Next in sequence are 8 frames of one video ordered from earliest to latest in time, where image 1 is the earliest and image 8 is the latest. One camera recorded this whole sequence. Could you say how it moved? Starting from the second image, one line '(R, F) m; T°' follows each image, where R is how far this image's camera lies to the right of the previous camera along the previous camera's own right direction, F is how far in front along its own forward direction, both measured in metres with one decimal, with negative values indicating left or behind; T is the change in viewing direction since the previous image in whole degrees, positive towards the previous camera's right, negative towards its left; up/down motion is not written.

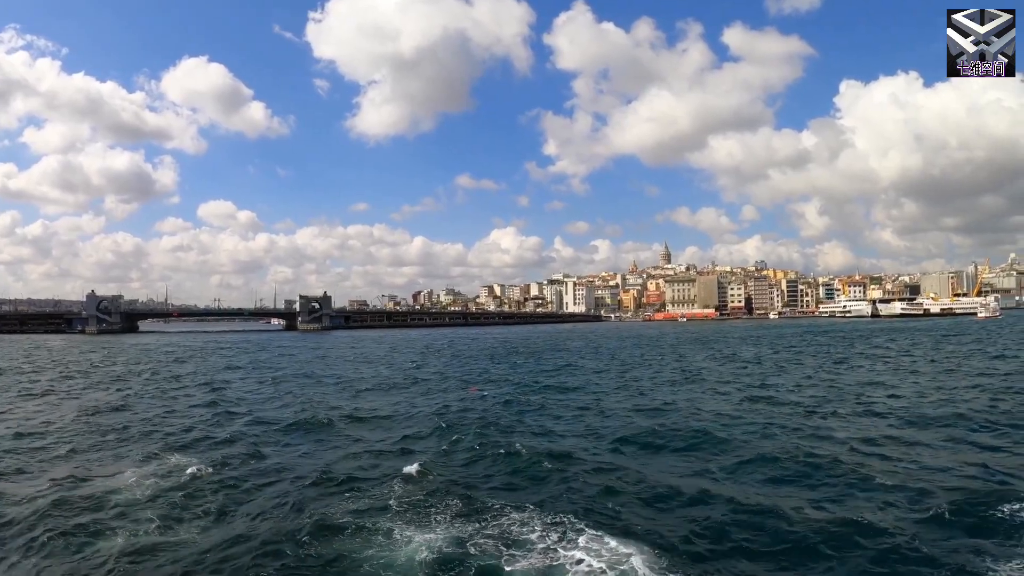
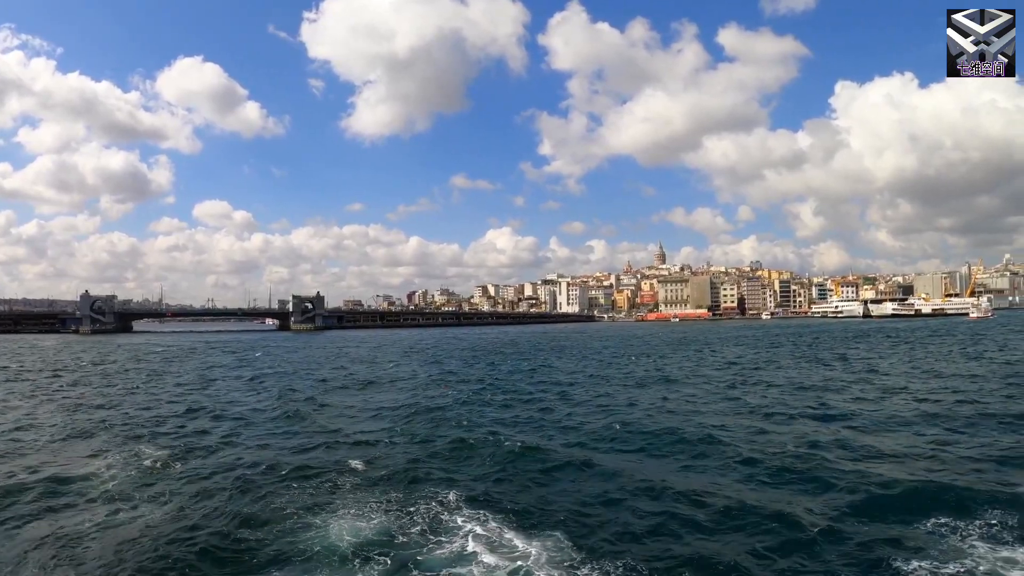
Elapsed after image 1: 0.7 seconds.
(+1.1, -0.1) m; 0°
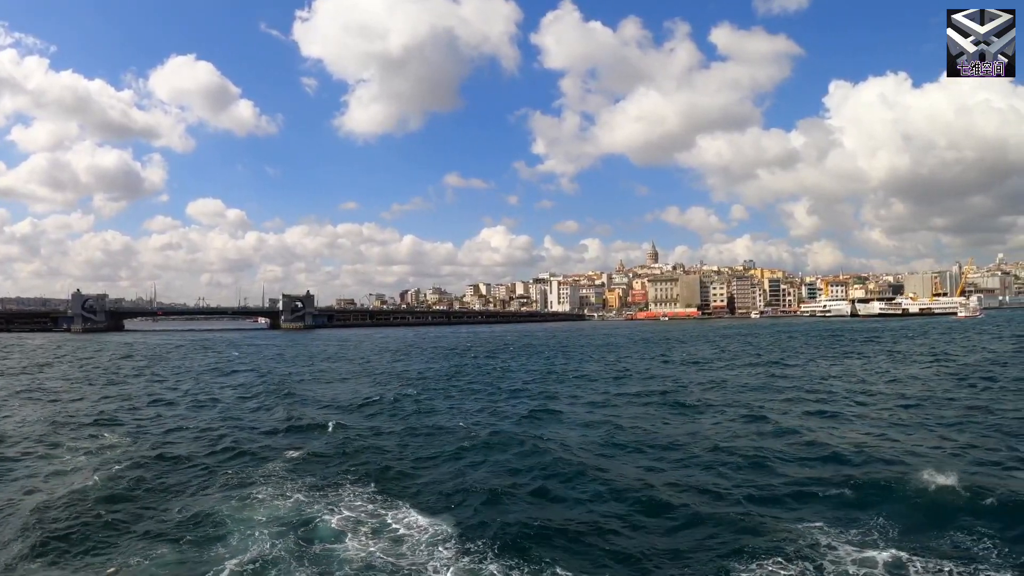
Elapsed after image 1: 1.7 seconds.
(+1.7, -0.1) m; 0°
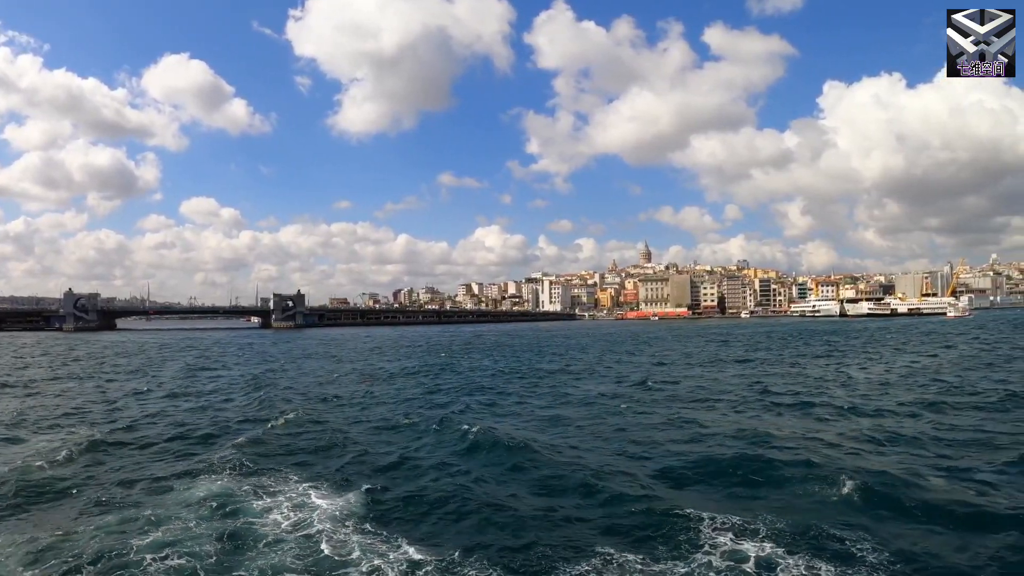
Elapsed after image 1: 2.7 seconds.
(+1.5, -0.1) m; 0°
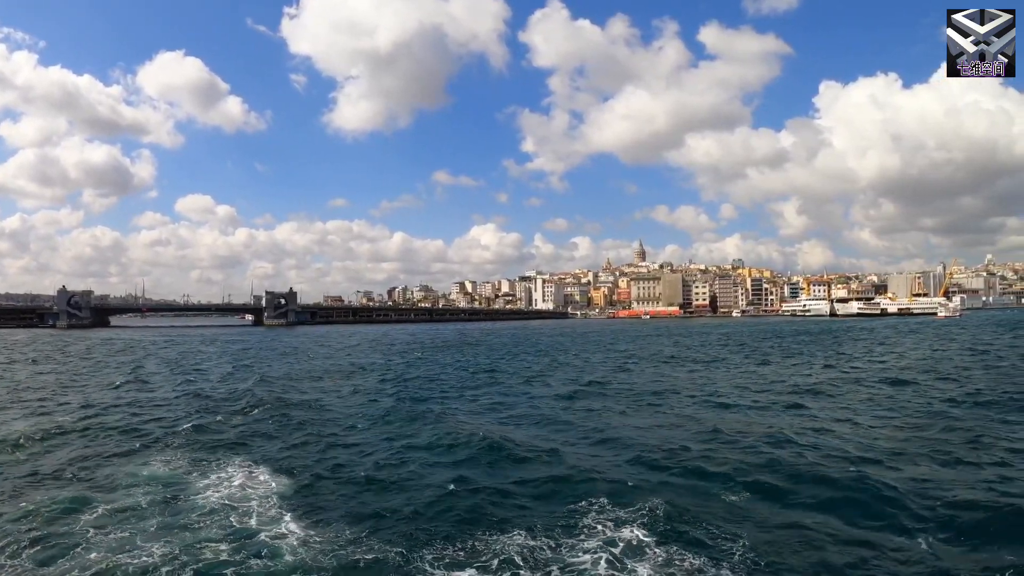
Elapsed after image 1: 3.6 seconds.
(+1.4, -0.1) m; 0°
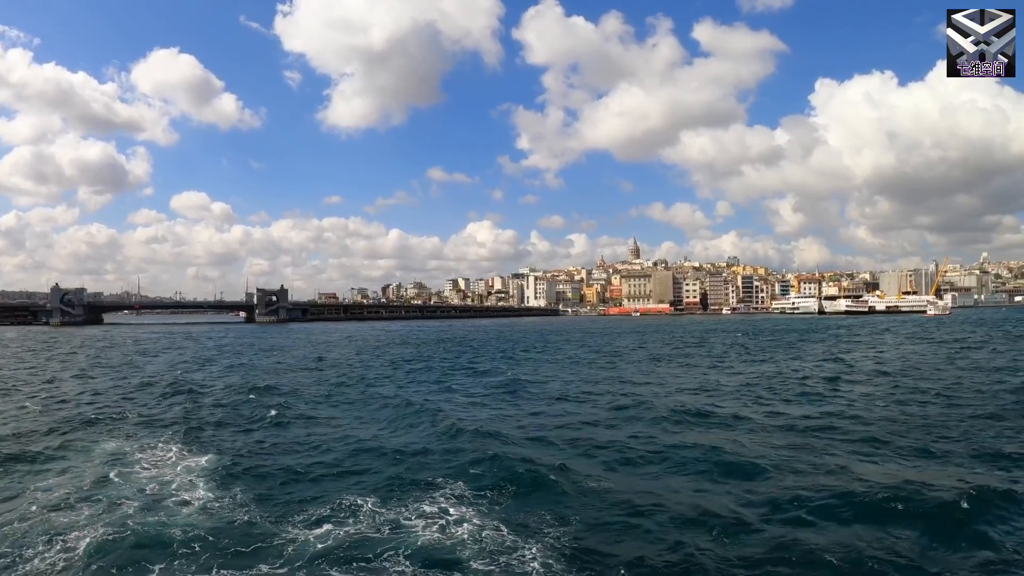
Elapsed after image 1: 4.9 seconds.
(+2.0, -0.3) m; 0°
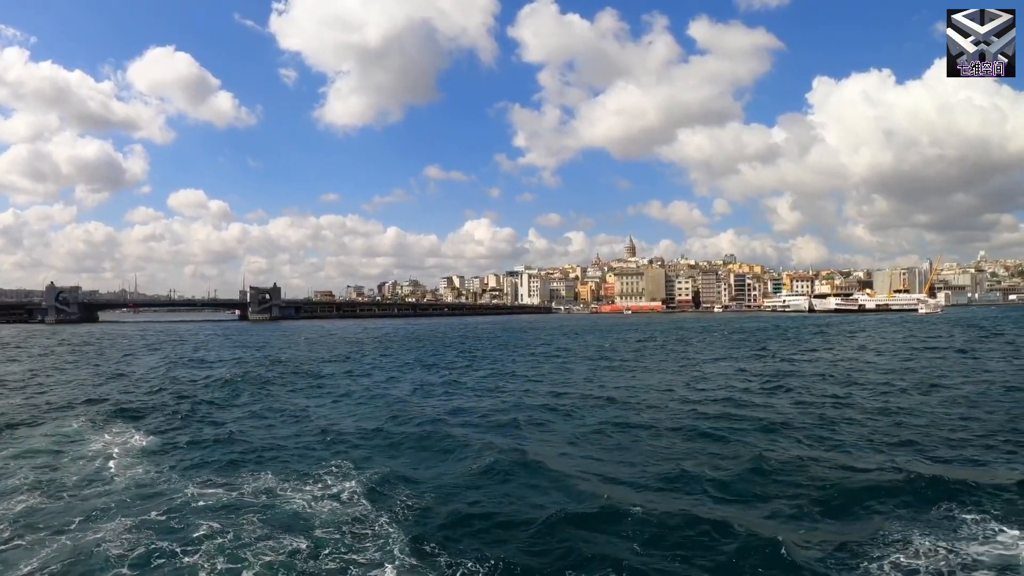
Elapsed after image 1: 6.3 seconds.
(+1.9, -0.2) m; 0°
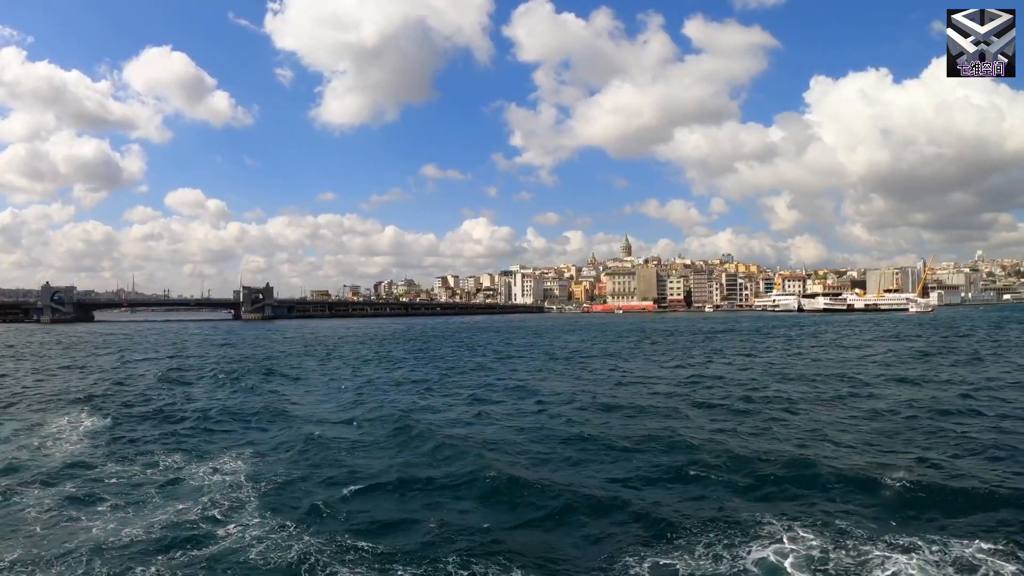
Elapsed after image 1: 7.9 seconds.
(+2.2, -0.3) m; 0°
